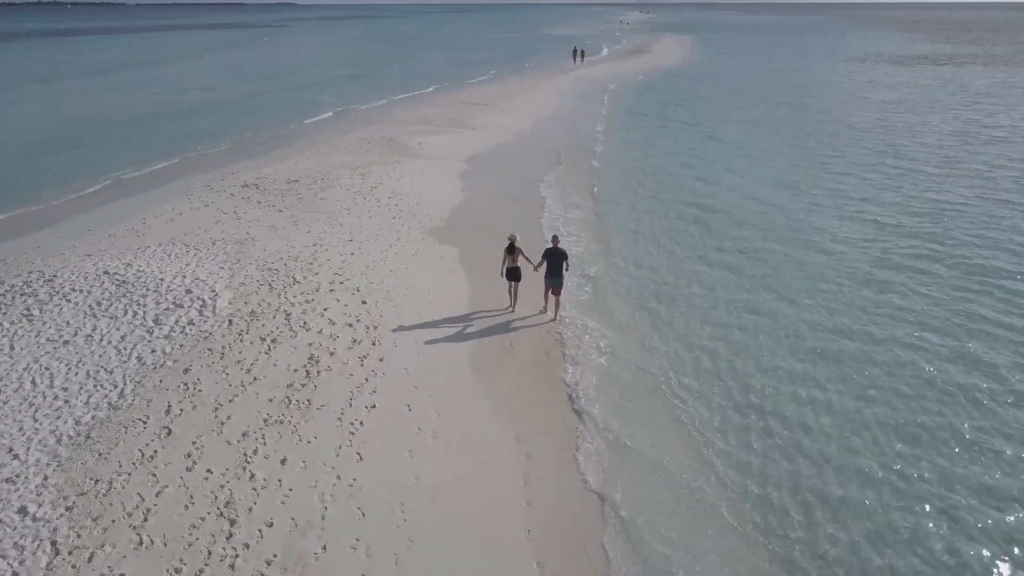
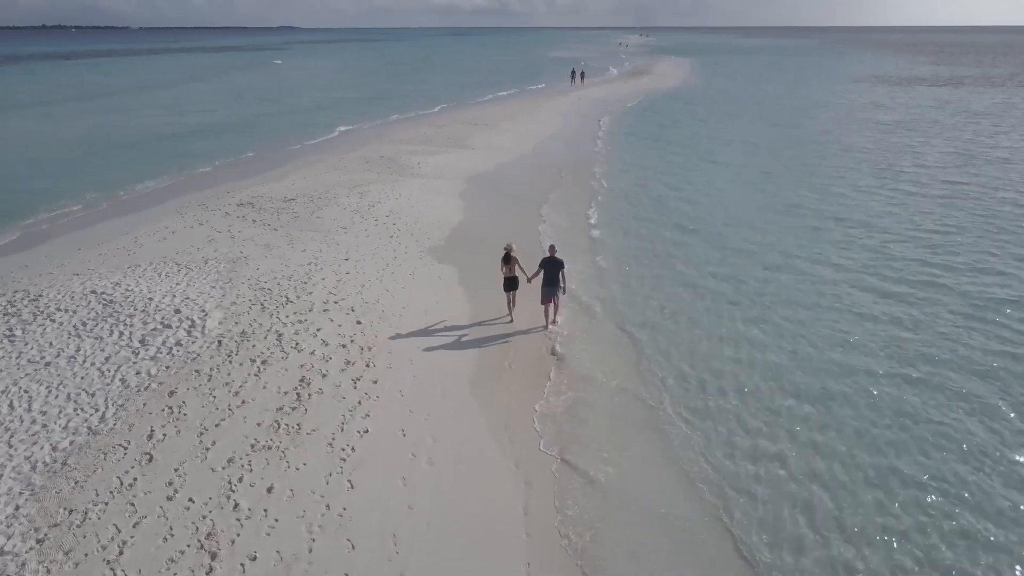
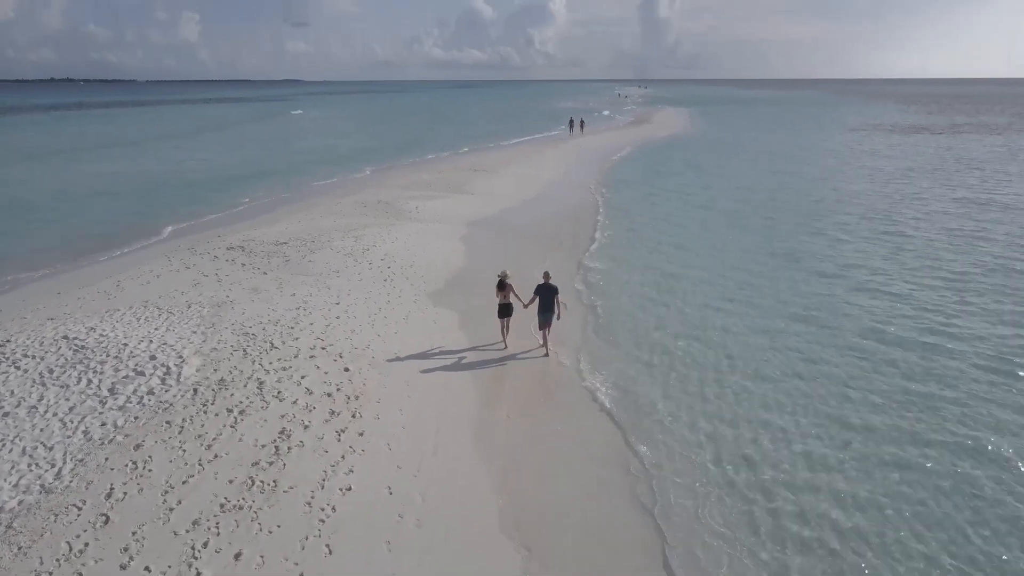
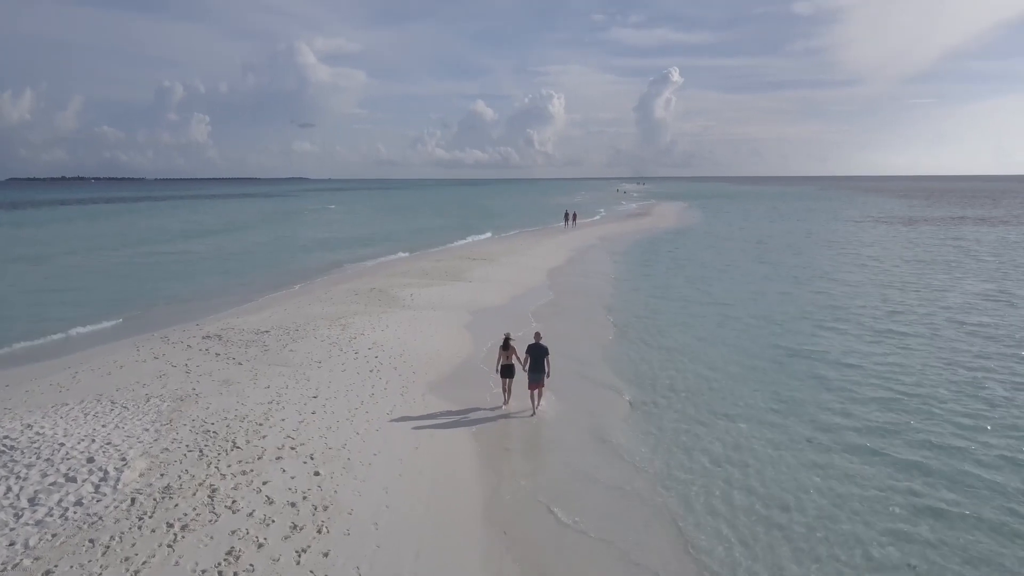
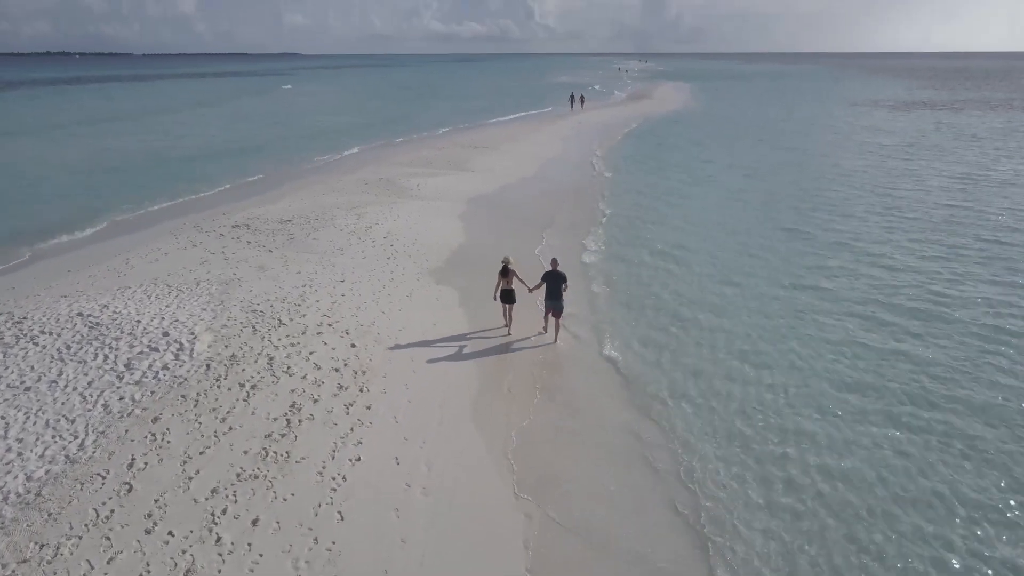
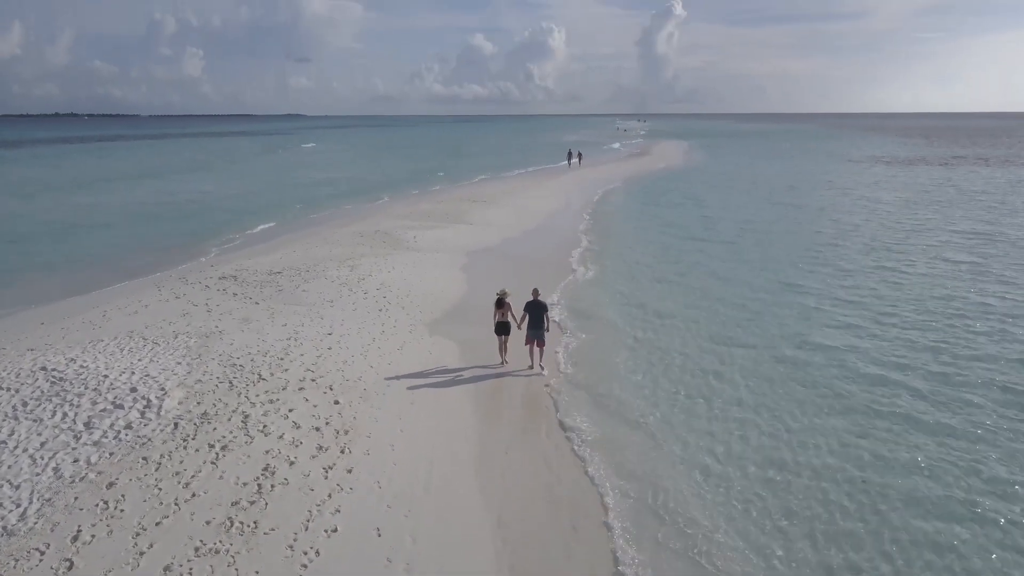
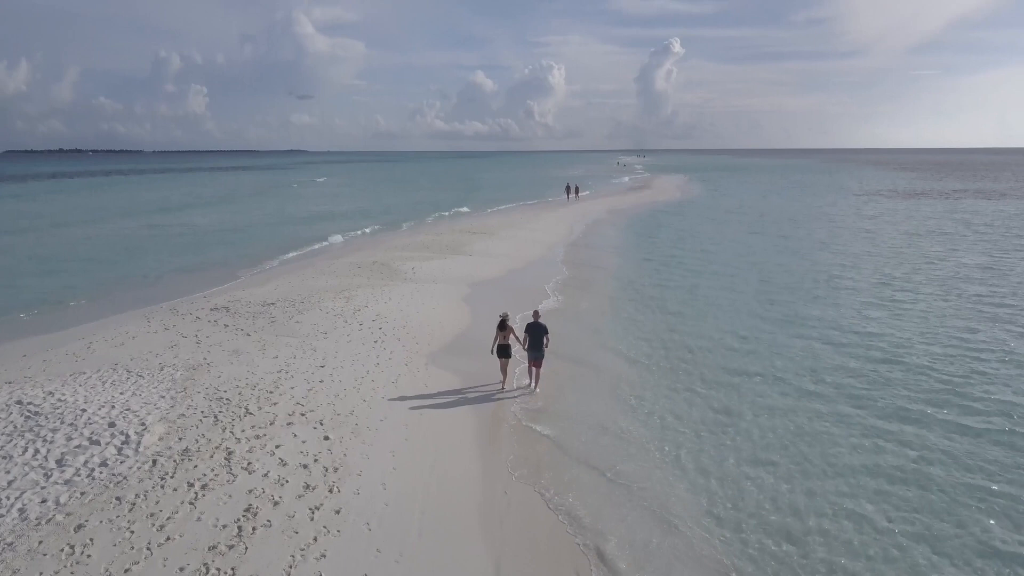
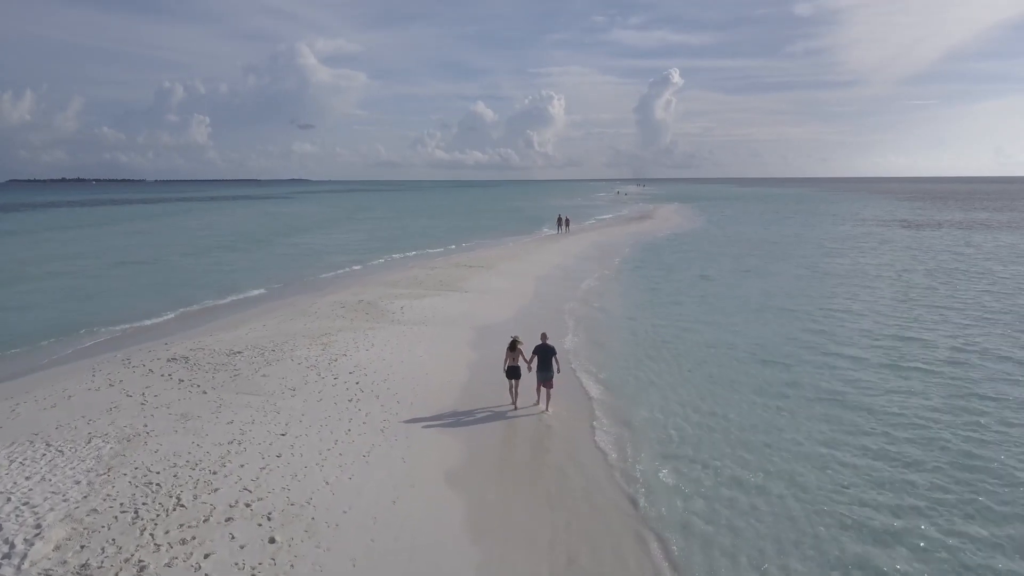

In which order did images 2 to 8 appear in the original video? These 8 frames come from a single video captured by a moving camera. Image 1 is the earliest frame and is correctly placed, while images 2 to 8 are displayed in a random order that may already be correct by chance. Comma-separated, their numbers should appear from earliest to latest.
2, 5, 3, 6, 7, 4, 8
